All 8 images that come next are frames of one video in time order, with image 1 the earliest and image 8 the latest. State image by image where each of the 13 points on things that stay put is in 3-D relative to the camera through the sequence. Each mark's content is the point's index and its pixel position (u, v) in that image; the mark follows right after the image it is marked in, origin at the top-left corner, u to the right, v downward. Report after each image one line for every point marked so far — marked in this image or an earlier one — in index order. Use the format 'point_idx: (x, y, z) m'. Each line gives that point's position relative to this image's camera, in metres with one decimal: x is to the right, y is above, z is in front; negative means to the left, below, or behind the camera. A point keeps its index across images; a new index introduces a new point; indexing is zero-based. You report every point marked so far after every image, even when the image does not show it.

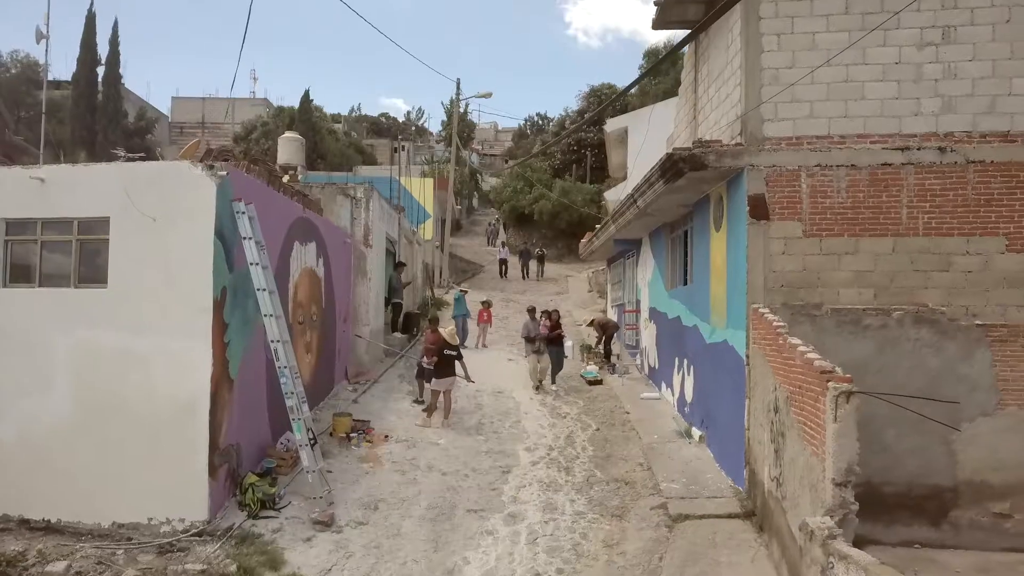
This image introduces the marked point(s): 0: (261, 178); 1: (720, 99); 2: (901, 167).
0: (-1.4, +0.6, +7.1) m
1: (+1.2, +1.1, +7.4) m
2: (+2.0, +0.6, +6.5) m
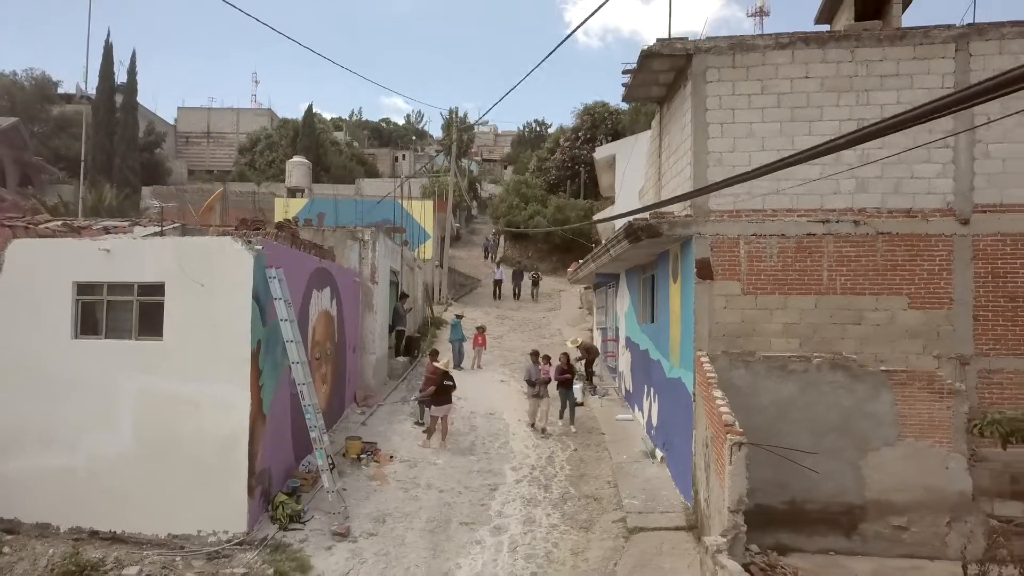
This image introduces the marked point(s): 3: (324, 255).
0: (-1.5, +0.3, +8.3) m
1: (+1.1, +0.8, +8.6) m
2: (+1.9, +0.3, +7.8) m
3: (-1.5, +0.3, +9.9) m
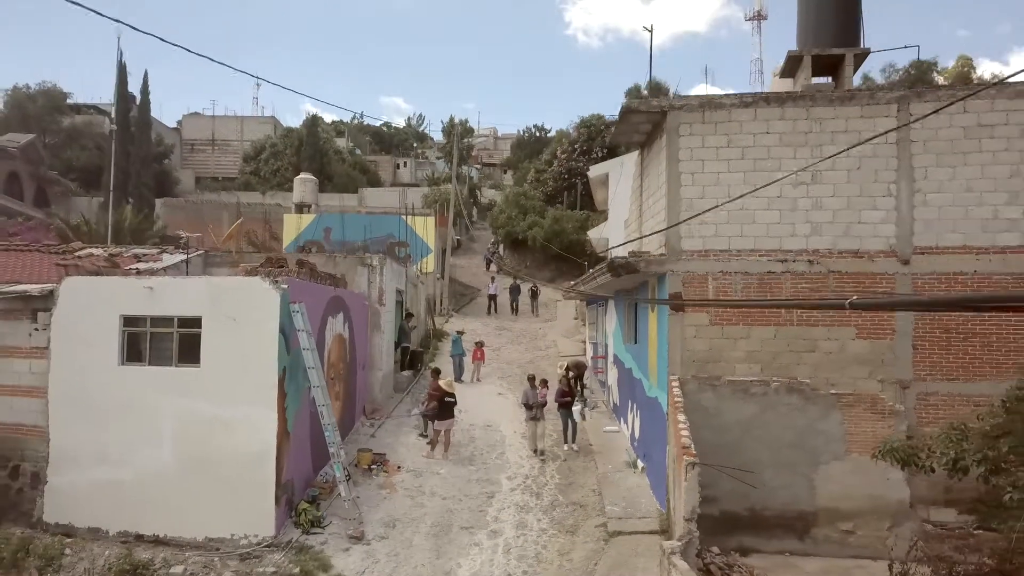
0: (-1.5, +0.1, +9.4) m
1: (+1.1, +0.6, +9.7) m
2: (+1.9, +0.1, +8.8) m
3: (-1.5, 0.0, +11.0) m
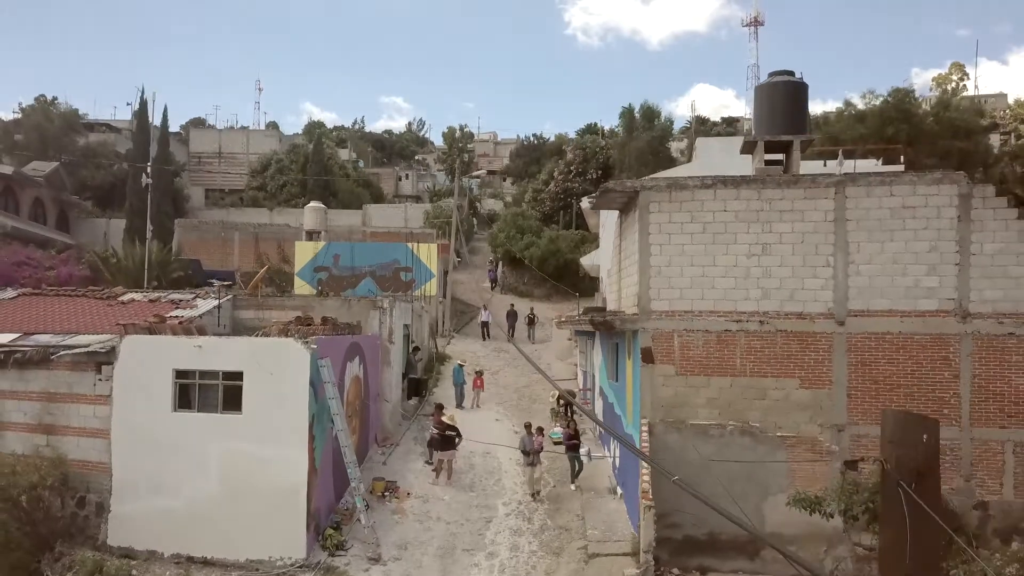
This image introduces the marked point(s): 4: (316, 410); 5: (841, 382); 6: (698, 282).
0: (-1.6, -0.4, +10.9) m
1: (+1.0, +0.1, +11.2) m
2: (+1.8, -0.4, +10.3) m
3: (-1.6, -0.4, +12.5) m
4: (-1.6, -1.0, +10.0) m
5: (+2.6, -0.7, +10.0) m
6: (+1.5, 0.0, +10.4) m
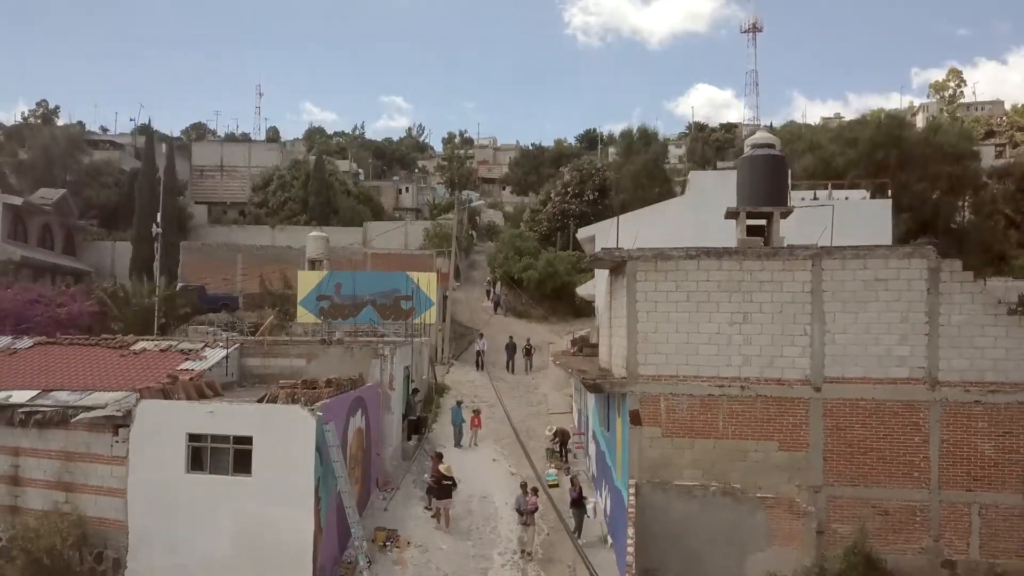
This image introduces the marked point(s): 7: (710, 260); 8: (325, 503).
0: (-1.6, -1.0, +11.4) m
1: (+1.0, -0.5, +11.7) m
2: (+1.8, -0.9, +10.9) m
3: (-1.6, -1.0, +13.1) m
4: (-1.6, -1.5, +10.6) m
5: (+2.6, -1.3, +10.6) m
6: (+1.5, -0.5, +11.0) m
7: (+1.7, +0.2, +11.0) m
8: (-1.6, -1.8, +10.9) m
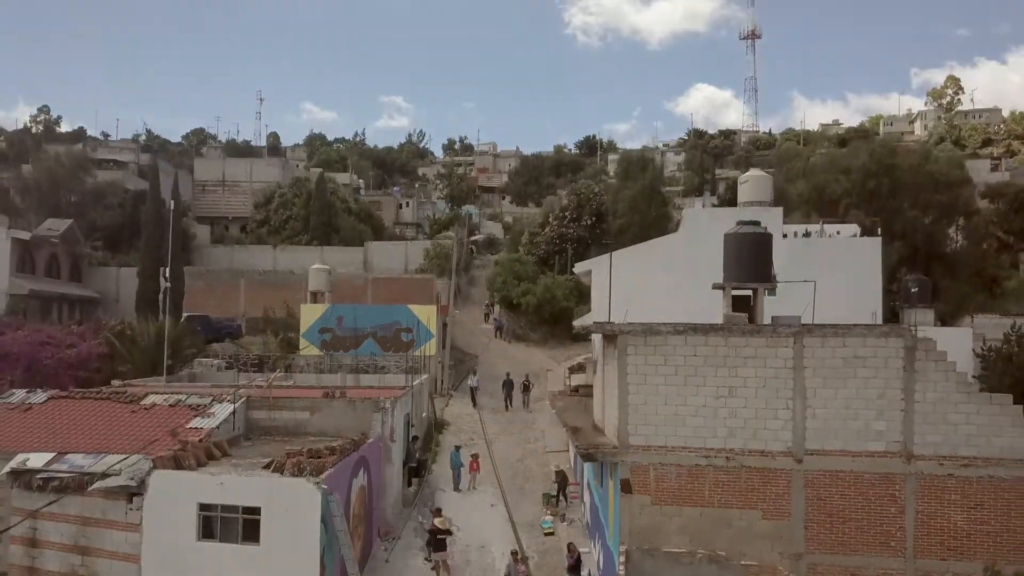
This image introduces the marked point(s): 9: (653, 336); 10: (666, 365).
0: (-1.7, -1.6, +12.0) m
1: (+0.9, -1.1, +12.3) m
2: (+1.7, -1.6, +11.4) m
3: (-1.6, -1.7, +13.6) m
4: (-1.6, -2.2, +11.1) m
5: (+2.5, -2.0, +11.2) m
6: (+1.5, -1.2, +11.5) m
7: (+1.7, -0.4, +11.5) m
8: (-1.6, -2.5, +11.4) m
9: (+1.3, -0.4, +11.6) m
10: (+1.4, -0.7, +11.6) m
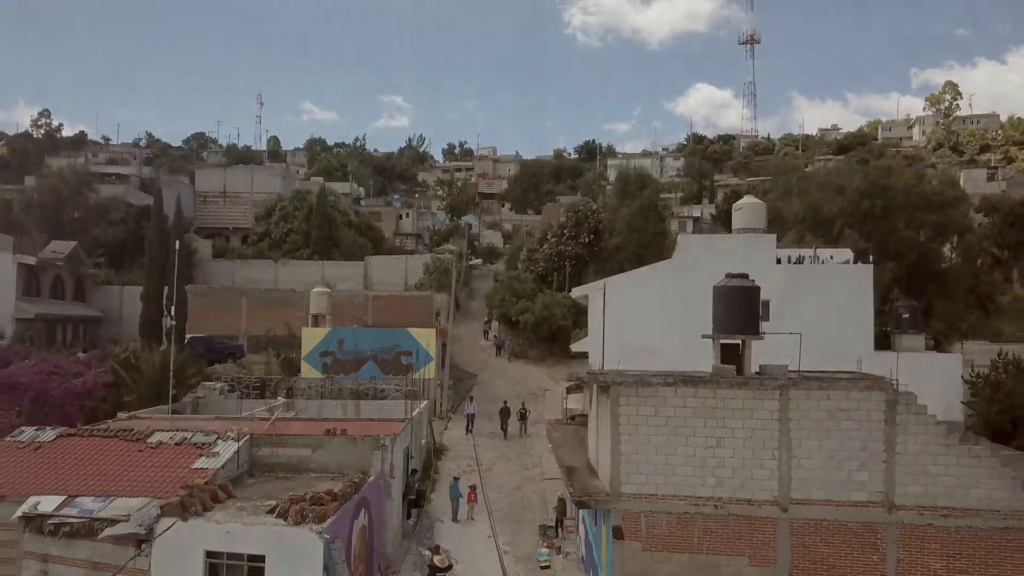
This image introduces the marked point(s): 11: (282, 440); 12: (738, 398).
0: (-1.7, -2.1, +12.4) m
1: (+0.9, -1.6, +12.7) m
2: (+1.7, -2.1, +11.8) m
3: (-1.7, -2.2, +14.0) m
4: (-1.7, -2.7, +11.5) m
5: (+2.5, -2.5, +11.6) m
6: (+1.4, -1.7, +11.9) m
7: (+1.6, -0.9, +11.9) m
8: (-1.7, -3.0, +11.8) m
9: (+1.3, -0.9, +12.0) m
10: (+1.4, -1.2, +12.0) m
11: (-2.9, -1.9, +15.8) m
12: (+2.1, -1.0, +11.8) m
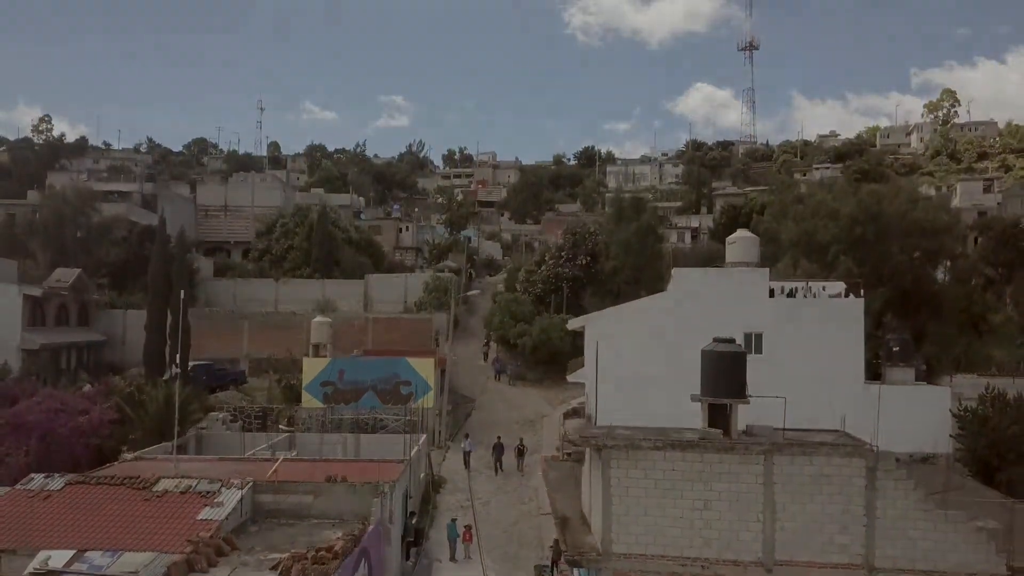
0: (-1.8, -2.8, +12.8) m
1: (+0.8, -2.3, +13.1) m
2: (+1.6, -2.8, +12.2) m
3: (-1.7, -2.8, +14.4) m
4: (-1.7, -3.4, +12.0) m
5: (+2.4, -3.2, +12.0) m
6: (+1.4, -2.4, +12.4) m
7: (+1.6, -1.6, +12.3) m
8: (-1.7, -3.7, +12.2) m
9: (+1.2, -1.6, +12.5) m
10: (+1.3, -1.9, +12.4) m
11: (-2.9, -2.6, +16.3) m
12: (+2.0, -1.7, +12.2) m
